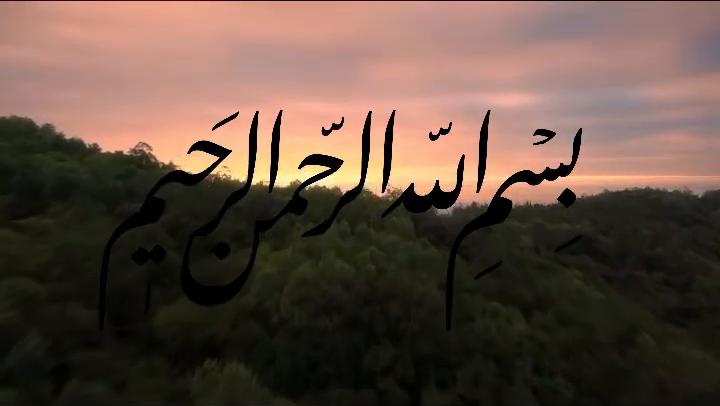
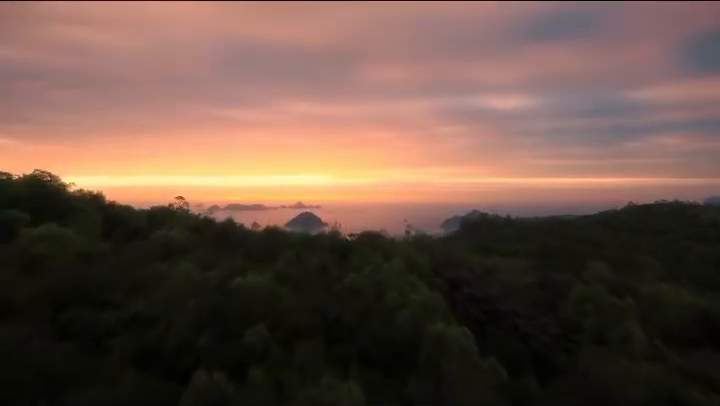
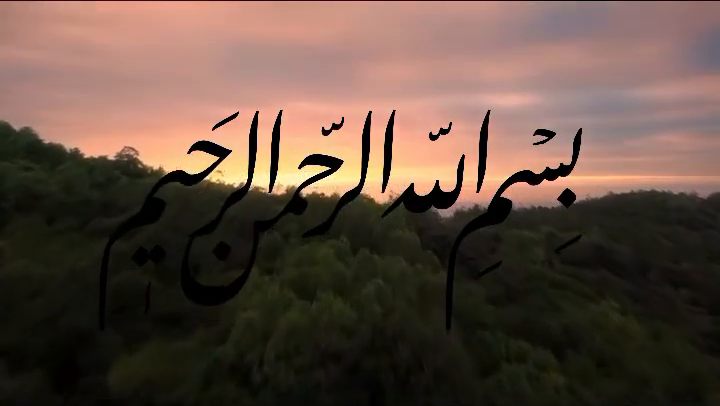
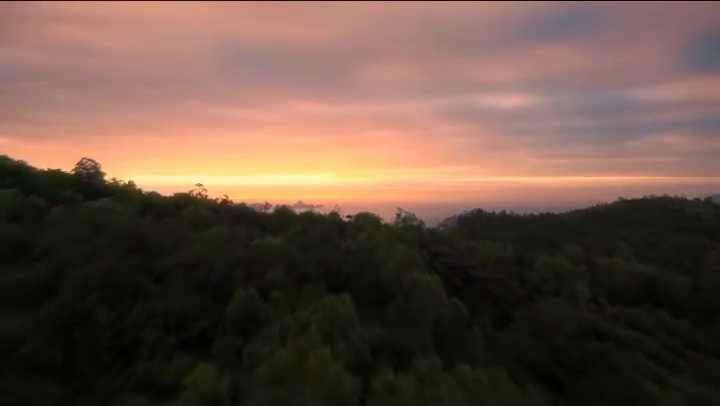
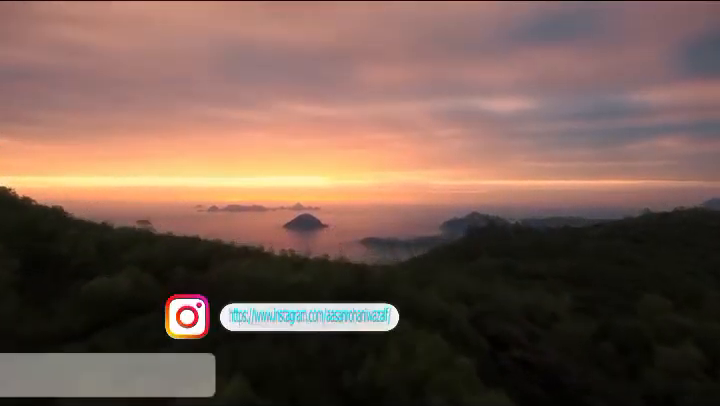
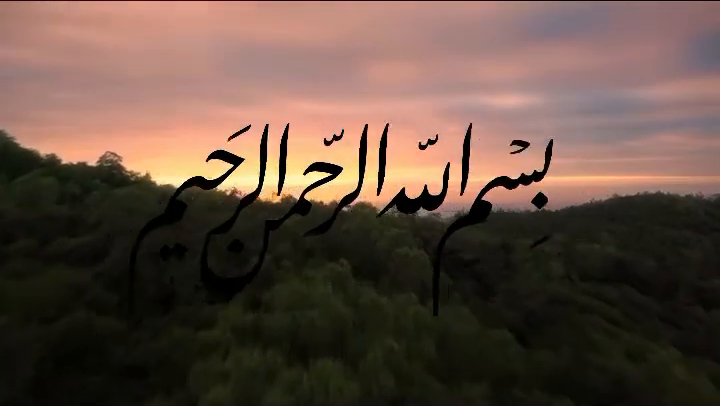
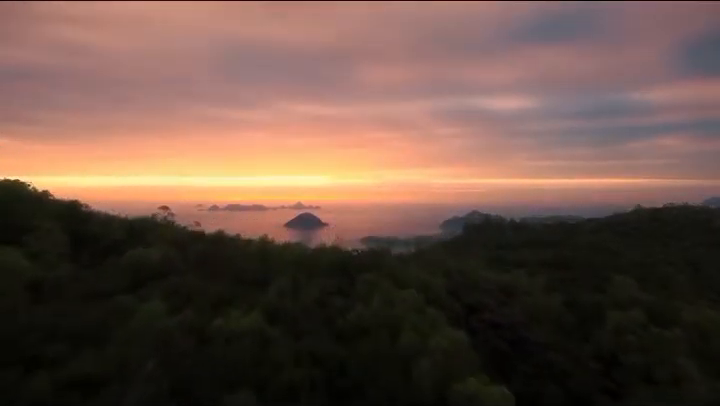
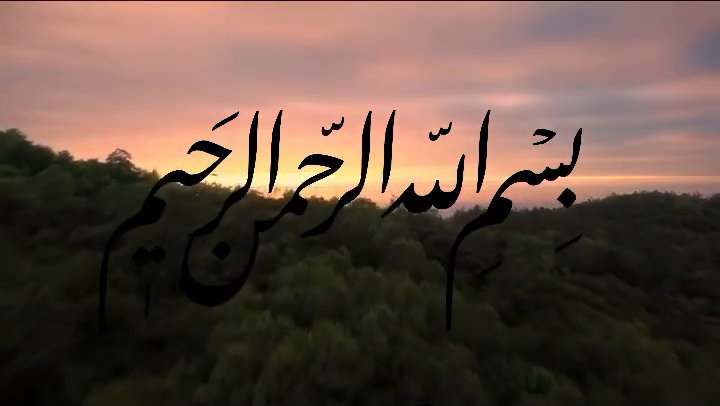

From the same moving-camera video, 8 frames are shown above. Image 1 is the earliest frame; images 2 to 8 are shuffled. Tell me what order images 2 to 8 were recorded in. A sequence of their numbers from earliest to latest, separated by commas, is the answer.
3, 8, 6, 4, 2, 7, 5
